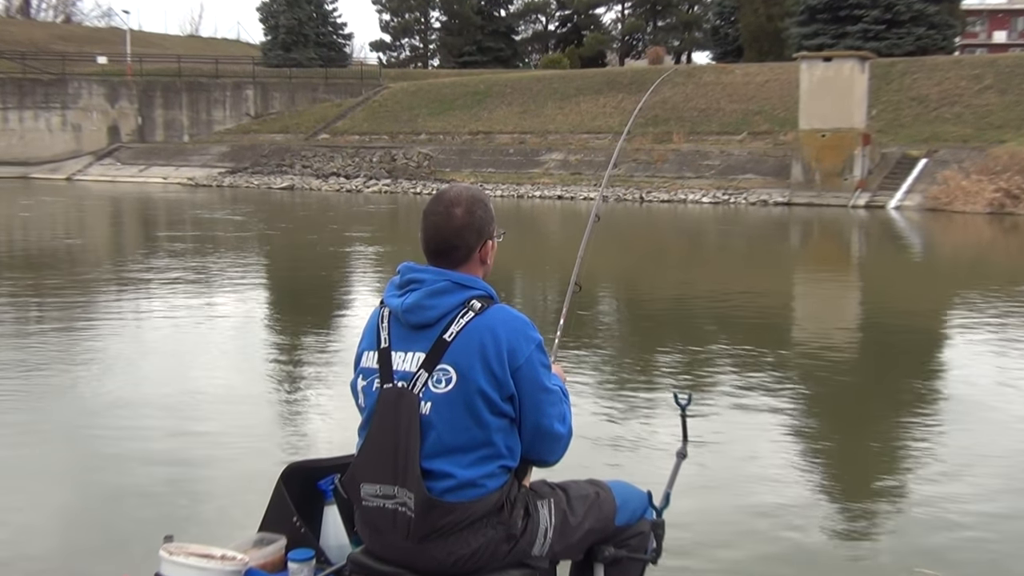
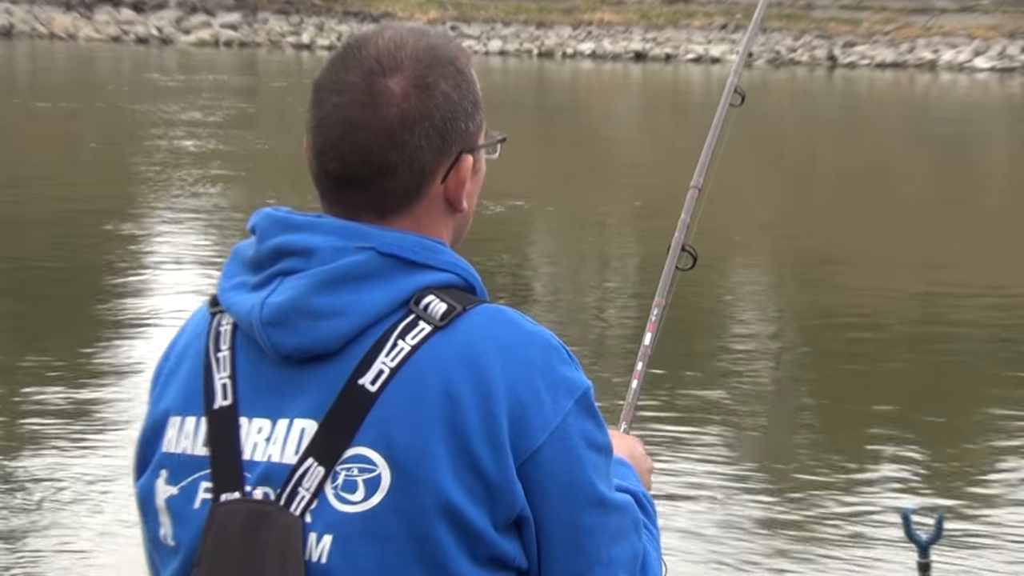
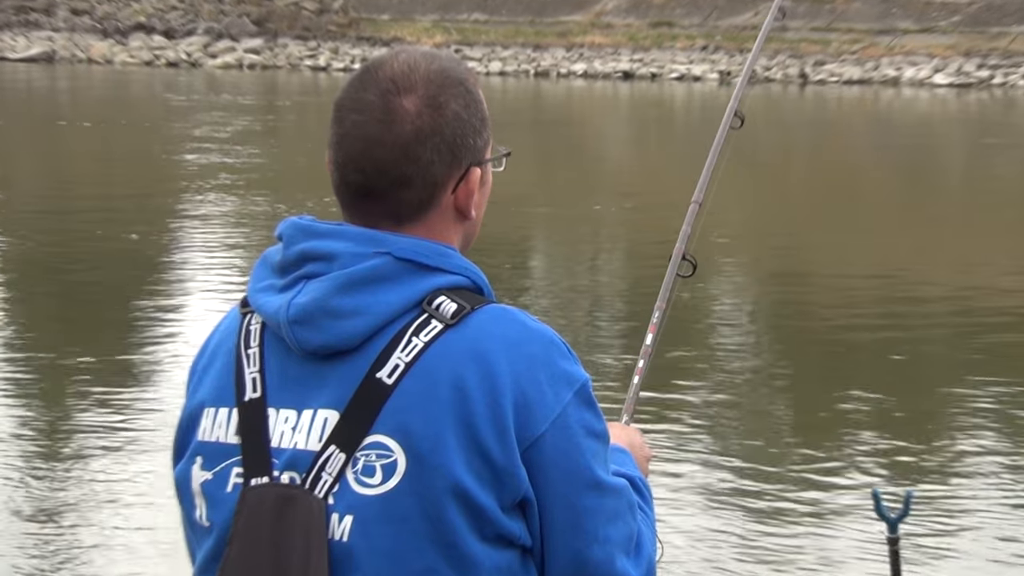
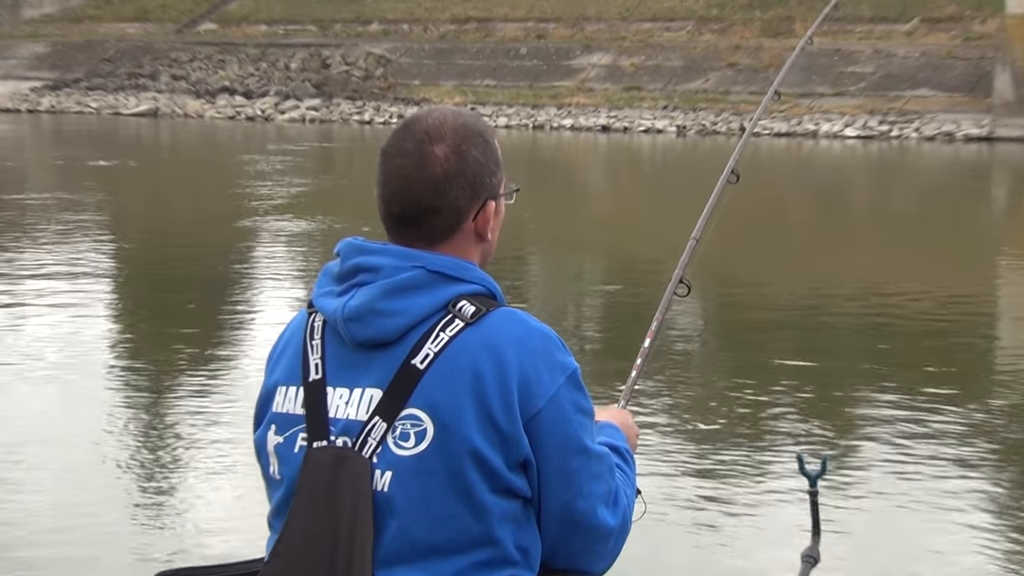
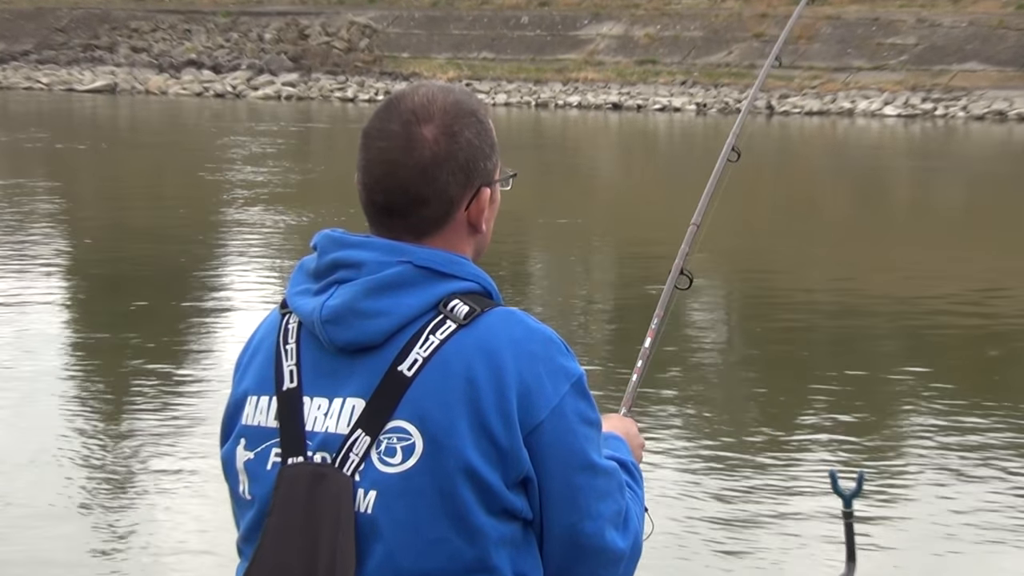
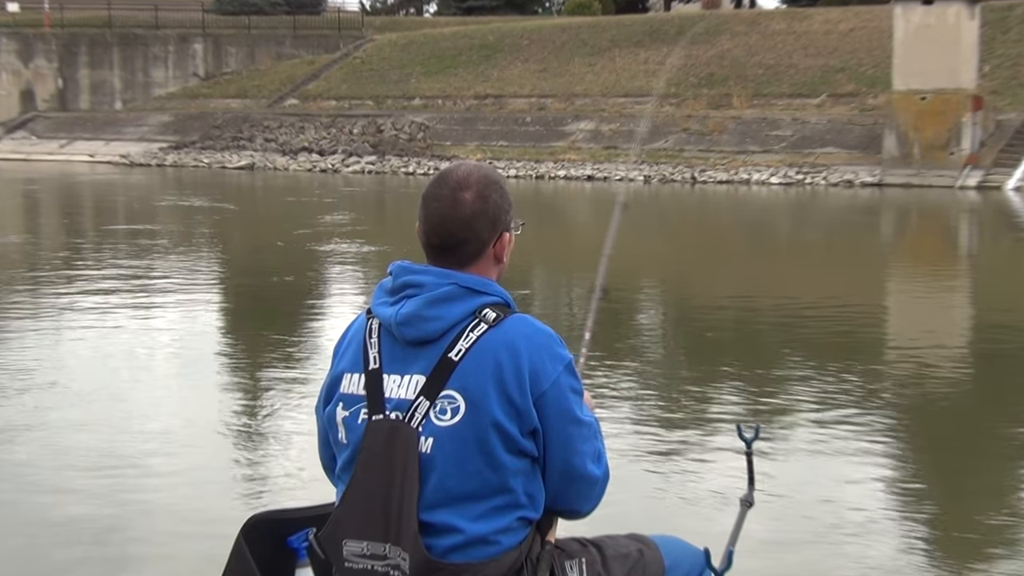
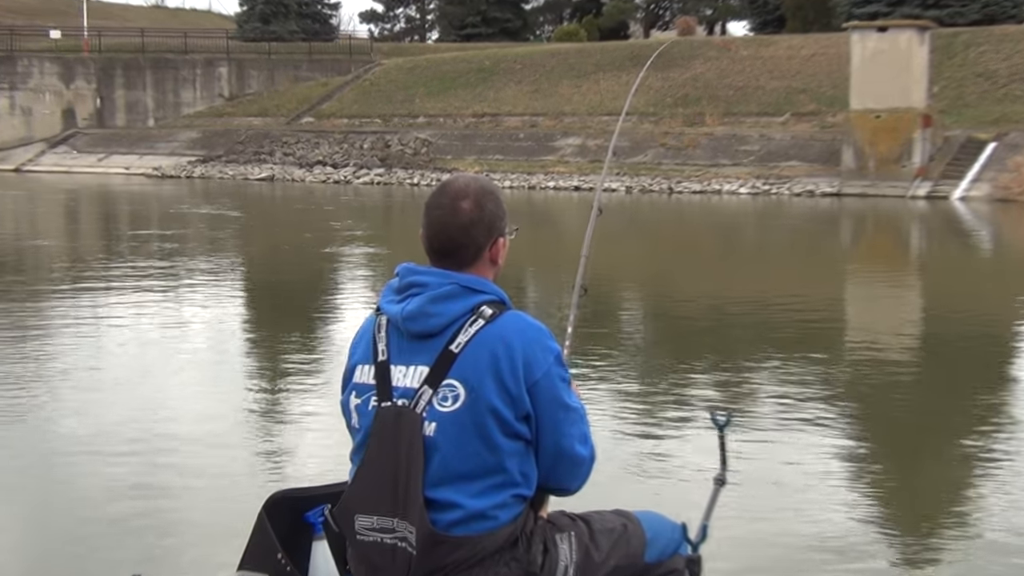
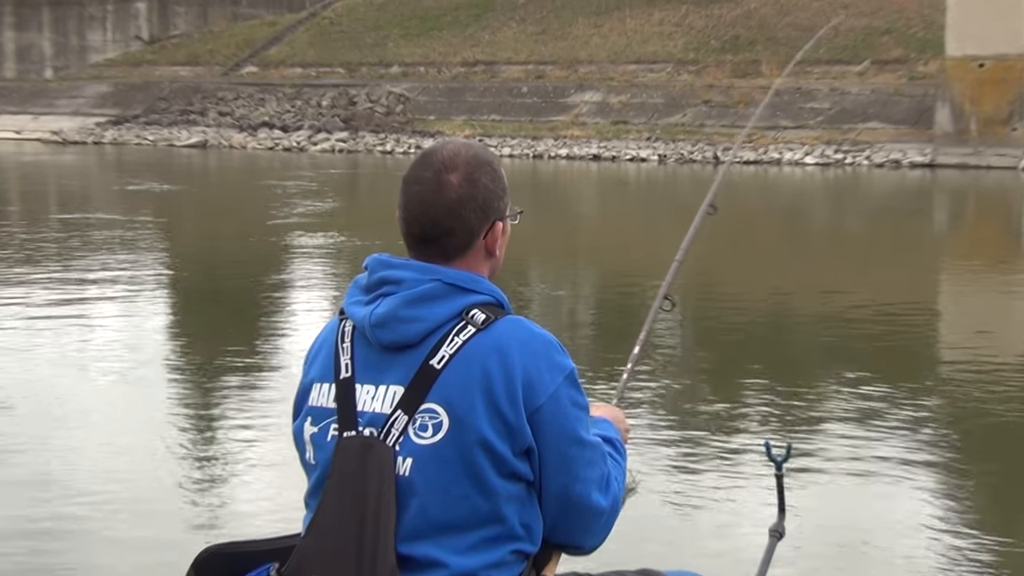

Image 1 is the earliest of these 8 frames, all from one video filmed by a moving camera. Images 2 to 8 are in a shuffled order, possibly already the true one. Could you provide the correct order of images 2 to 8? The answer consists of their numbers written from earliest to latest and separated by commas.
7, 6, 8, 4, 5, 3, 2
